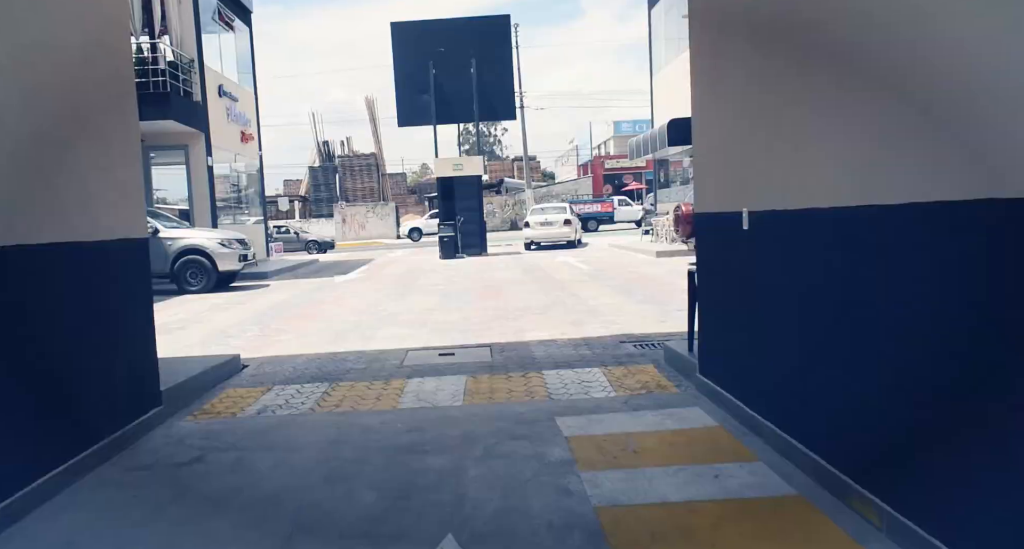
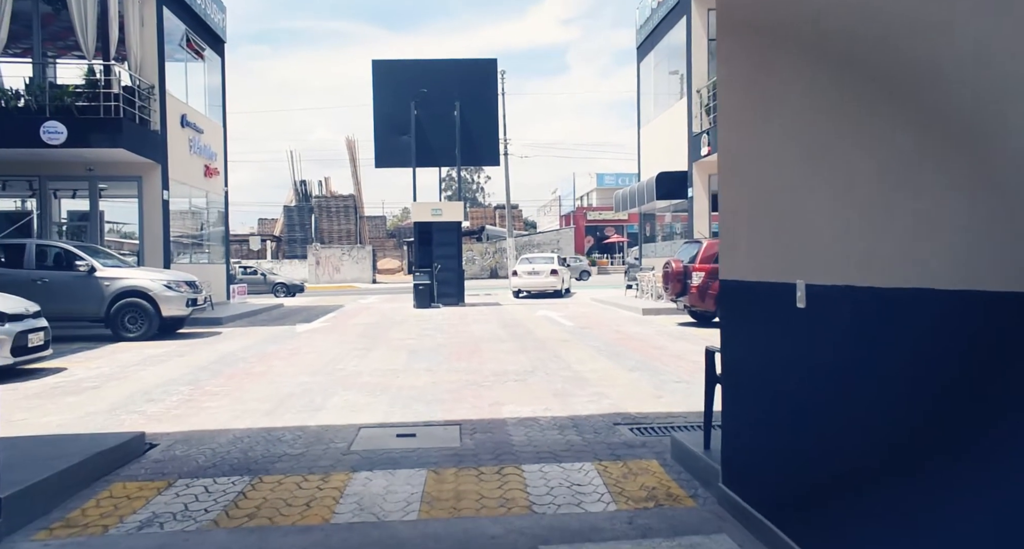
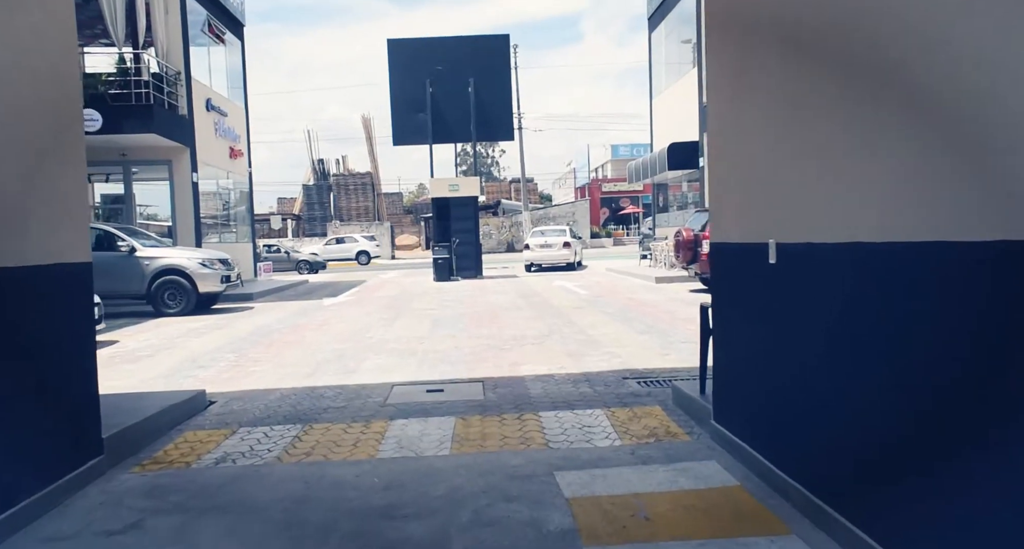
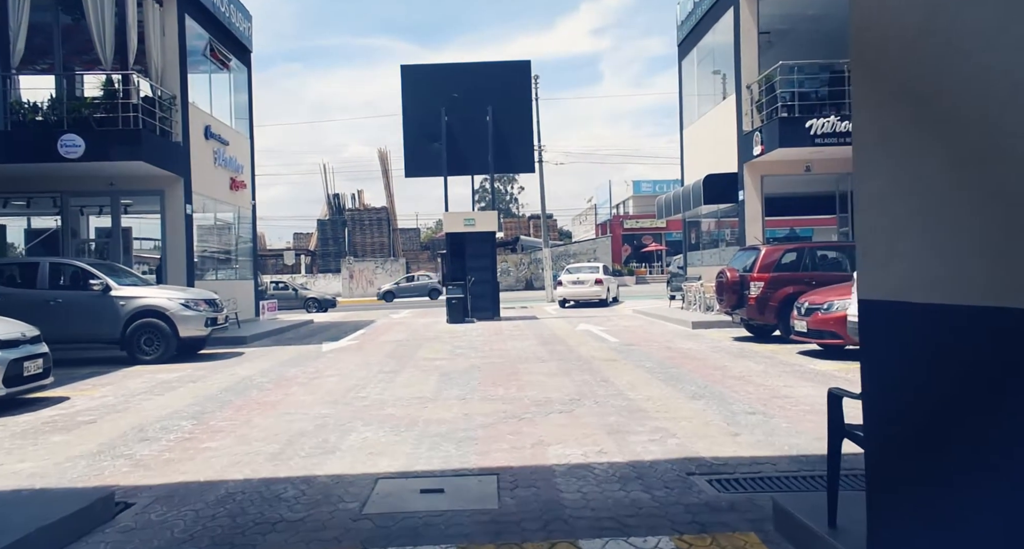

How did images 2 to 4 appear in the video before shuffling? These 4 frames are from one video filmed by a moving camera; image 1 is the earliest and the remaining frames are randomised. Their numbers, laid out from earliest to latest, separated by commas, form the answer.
3, 2, 4
